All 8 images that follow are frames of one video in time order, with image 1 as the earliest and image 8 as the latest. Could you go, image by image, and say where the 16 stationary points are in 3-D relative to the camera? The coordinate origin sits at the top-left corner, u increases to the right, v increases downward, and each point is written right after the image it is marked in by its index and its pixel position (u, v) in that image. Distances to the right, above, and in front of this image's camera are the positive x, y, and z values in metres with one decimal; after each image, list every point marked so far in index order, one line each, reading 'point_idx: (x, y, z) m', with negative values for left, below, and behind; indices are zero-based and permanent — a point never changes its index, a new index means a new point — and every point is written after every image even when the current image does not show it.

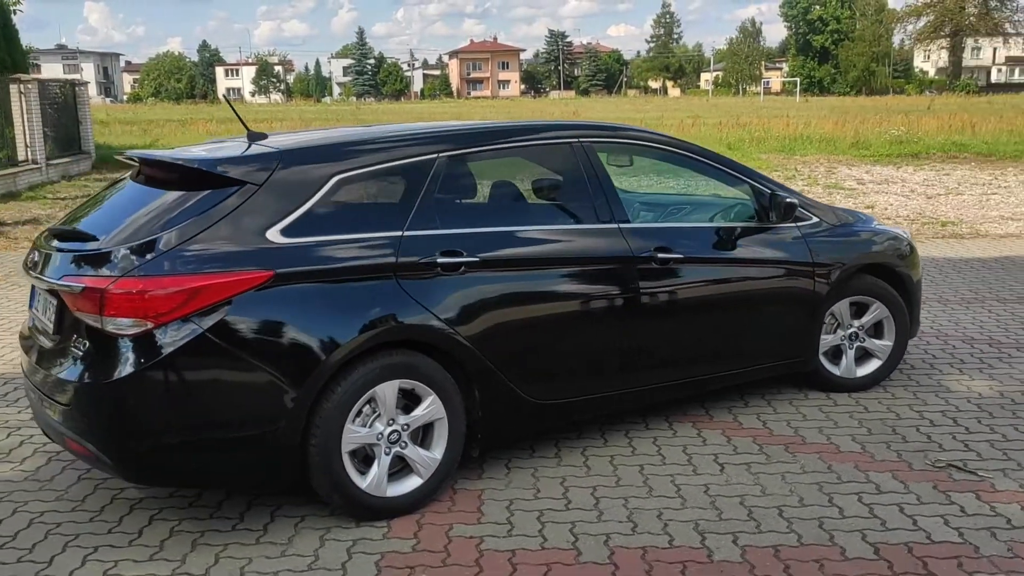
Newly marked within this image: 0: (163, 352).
0: (-1.2, -0.2, +3.4) m
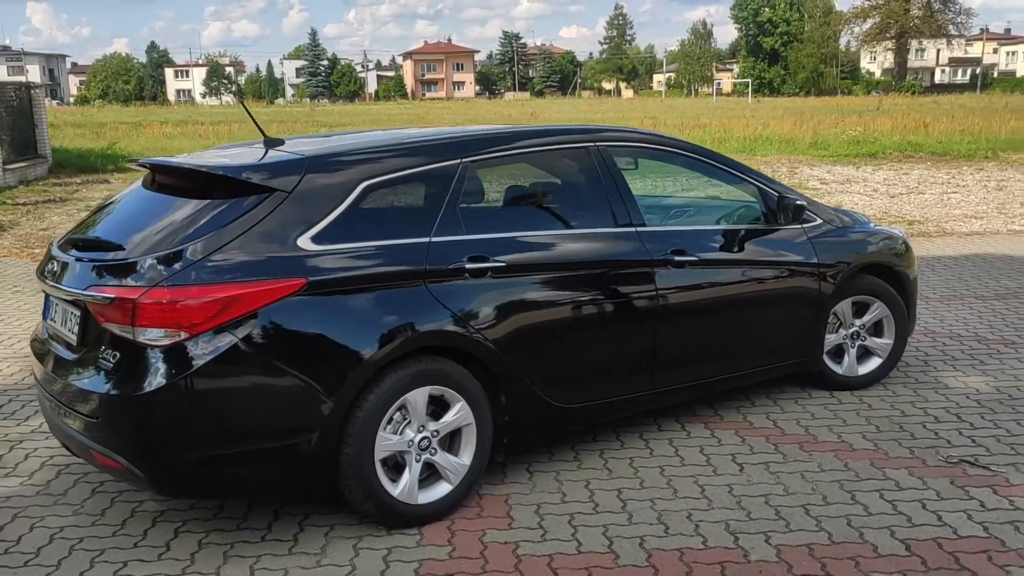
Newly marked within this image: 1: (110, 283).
0: (-1.1, -0.3, +3.4) m
1: (-1.4, 0.0, +3.5) m
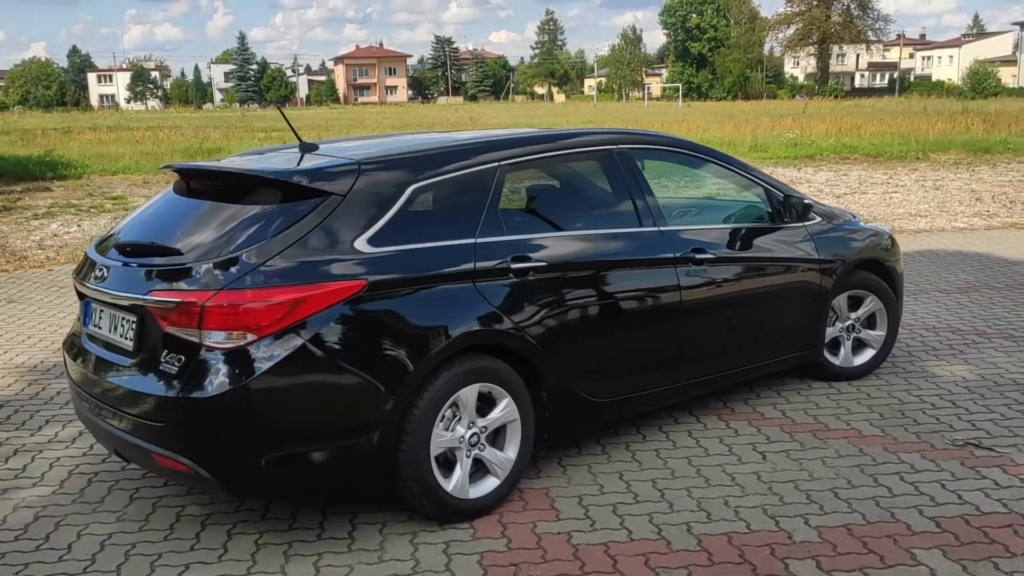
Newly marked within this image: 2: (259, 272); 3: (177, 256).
0: (-0.9, -0.3, +3.4) m
1: (-1.2, 0.0, +3.5) m
2: (-0.9, +0.1, +3.5) m
3: (-1.2, +0.1, +3.7) m
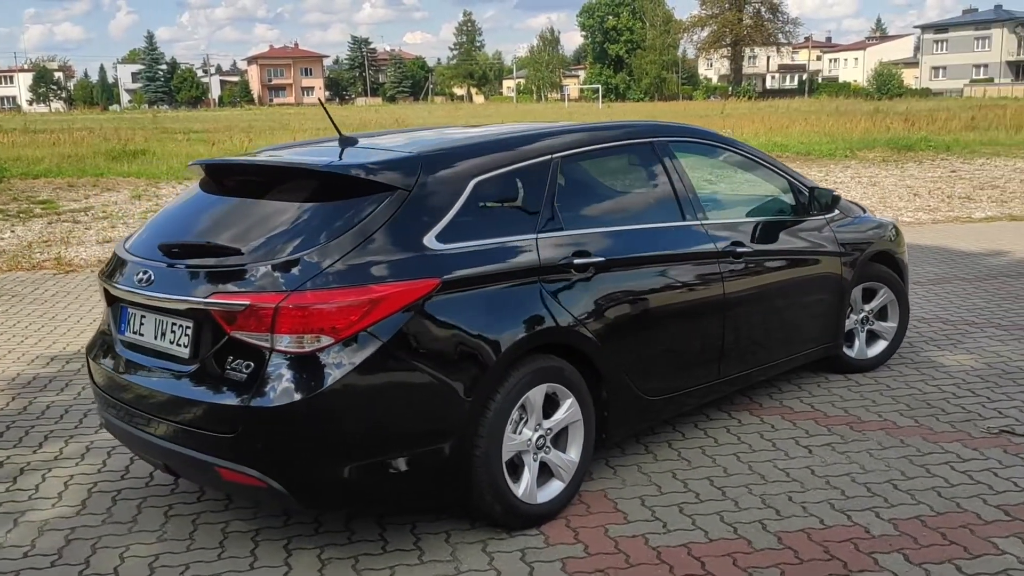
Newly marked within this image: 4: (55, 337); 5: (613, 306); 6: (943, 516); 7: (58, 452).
0: (-0.6, -0.3, +3.2) m
1: (-0.9, 0.0, +3.3) m
2: (-0.6, +0.1, +3.3) m
3: (-1.0, +0.1, +3.4) m
4: (-3.3, -0.4, +7.0) m
5: (+0.4, -0.1, +4.0) m
6: (+1.7, -0.9, +3.7) m
7: (-2.1, -0.8, +4.6) m
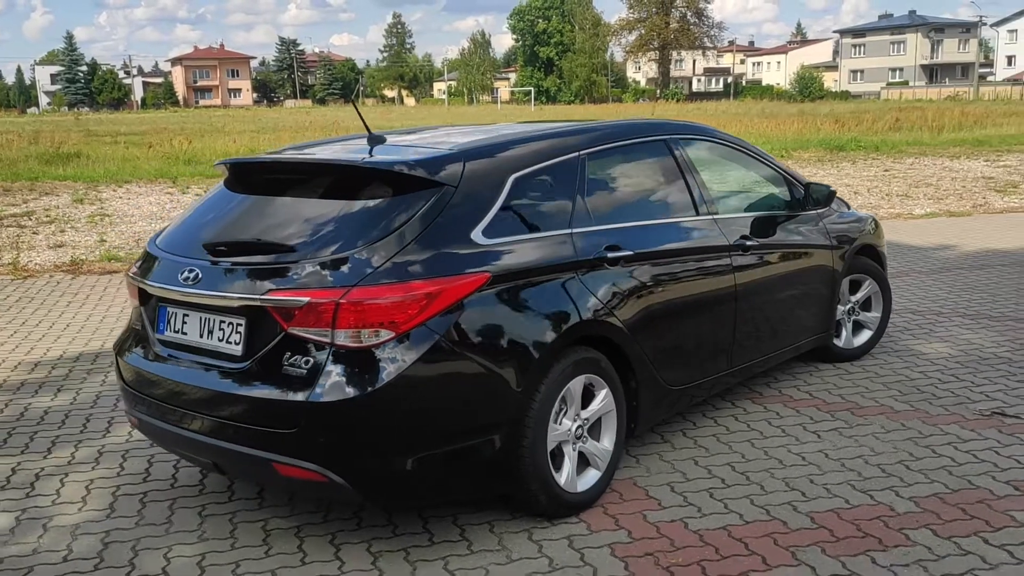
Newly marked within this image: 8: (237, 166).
0: (-0.4, -0.3, +3.2) m
1: (-0.8, 0.0, +3.3) m
2: (-0.4, +0.1, +3.3) m
3: (-0.8, +0.1, +3.4) m
4: (-3.4, -0.4, +6.8) m
5: (+0.5, 0.0, +4.1) m
6: (+1.8, -0.8, +3.9) m
7: (-2.0, -0.8, +4.5) m
8: (-1.2, +0.5, +4.2) m
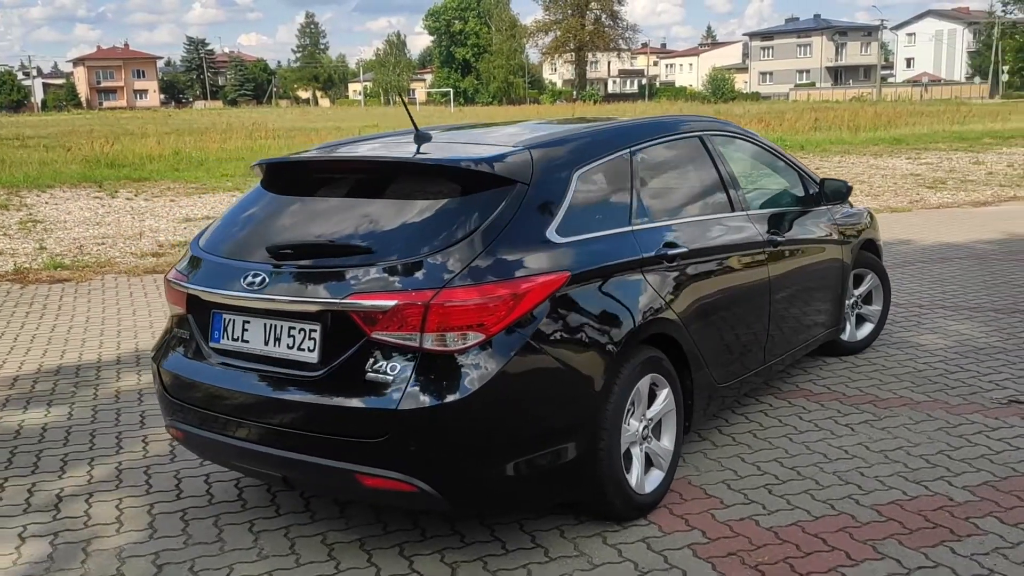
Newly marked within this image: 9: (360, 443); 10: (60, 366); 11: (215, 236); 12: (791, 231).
0: (-0.1, -0.3, +3.1) m
1: (-0.5, 0.0, +3.1) m
2: (-0.1, +0.1, +3.2) m
3: (-0.5, +0.1, +3.3) m
4: (-3.4, -0.5, +6.4) m
5: (+0.8, 0.0, +4.1) m
6: (+2.0, -0.8, +4.0) m
7: (-1.8, -0.8, +4.2) m
8: (-1.0, +0.5, +4.0) m
9: (-0.5, -0.5, +3.1) m
10: (-2.9, -0.5, +6.2) m
11: (-1.2, +0.2, +3.8) m
12: (+1.4, +0.3, +5.1) m
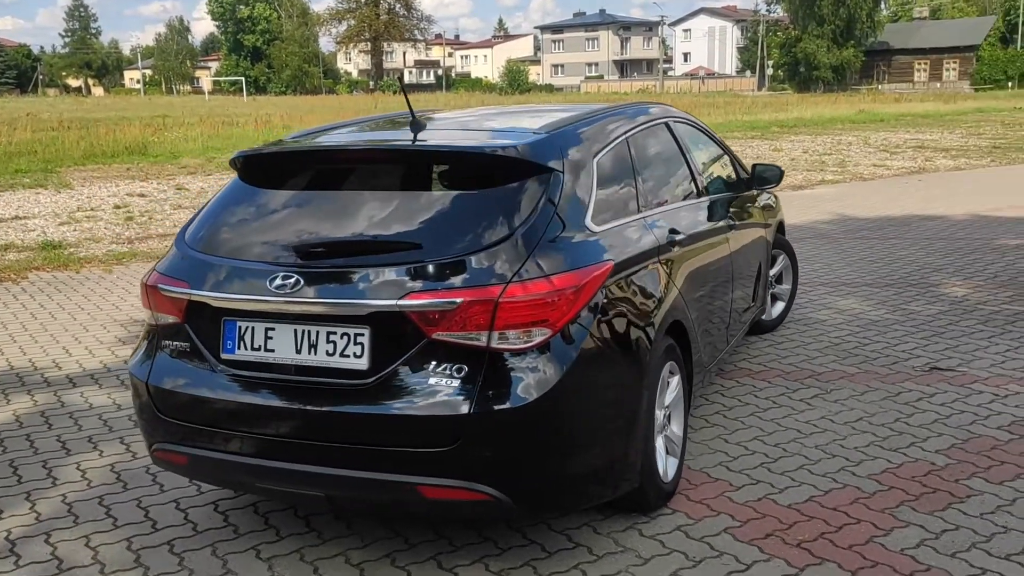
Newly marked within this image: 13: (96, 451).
0: (+0.1, -0.2, +3.0) m
1: (-0.3, 0.0, +2.9) m
2: (0.0, +0.1, +3.0) m
3: (-0.3, +0.1, +3.0) m
4: (-3.8, -0.5, +5.5) m
5: (+0.7, 0.0, +4.1) m
6: (+2.0, -0.7, +4.3) m
7: (-1.8, -0.9, +3.7) m
8: (-1.0, +0.5, +3.7) m
9: (-0.3, -0.5, +2.9) m
10: (-3.2, -0.6, +5.4) m
11: (-1.1, +0.2, +3.4) m
12: (+1.2, +0.4, +5.2) m
13: (-1.9, -0.7, +4.4) m
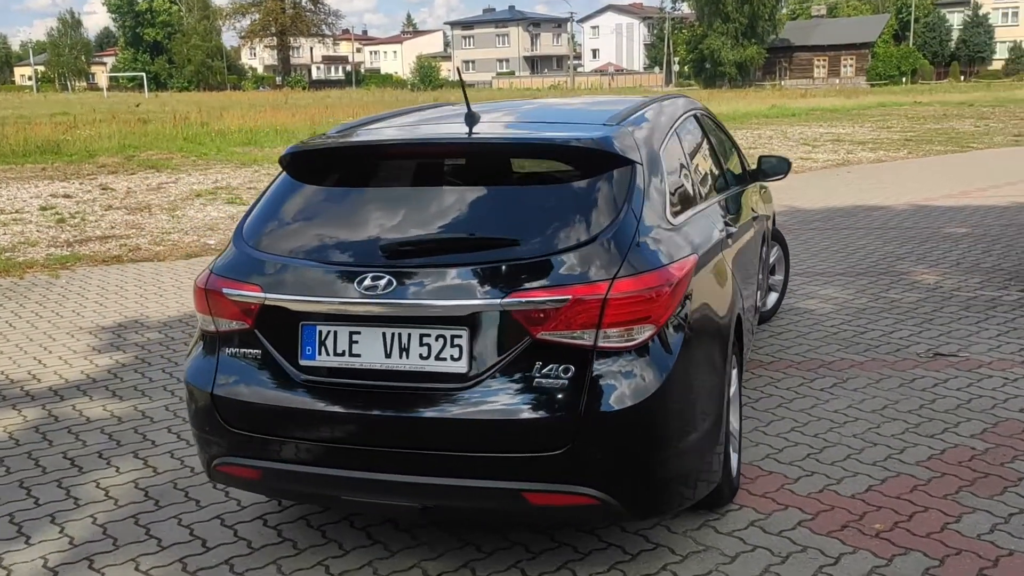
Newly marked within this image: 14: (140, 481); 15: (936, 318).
0: (+0.4, -0.2, +2.9) m
1: (0.0, 0.0, +2.8) m
2: (+0.3, +0.1, +2.9) m
3: (-0.1, +0.1, +2.9) m
4: (-3.7, -0.6, +5.0) m
5: (+0.9, +0.1, +4.0) m
6: (+2.2, -0.6, +4.4) m
7: (-1.5, -0.9, +3.4) m
8: (-0.7, +0.5, +3.5) m
9: (0.0, -0.5, +2.8) m
10: (-3.1, -0.6, +4.9) m
11: (-0.8, +0.2, +3.2) m
12: (+1.2, +0.4, +5.2) m
13: (-1.7, -0.8, +4.1) m
14: (-1.5, -0.8, +4.0) m
15: (+2.7, -0.2, +6.3) m
